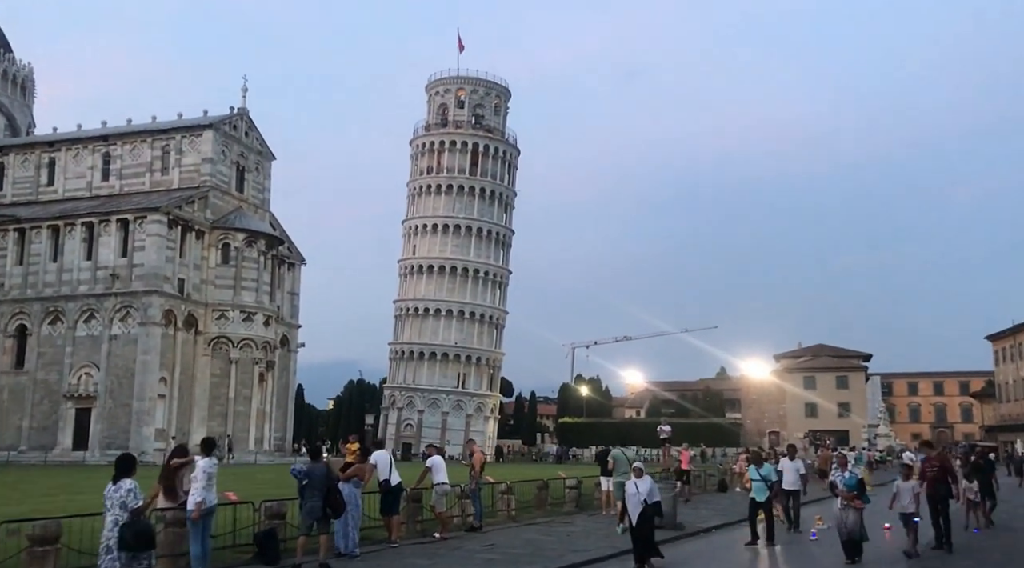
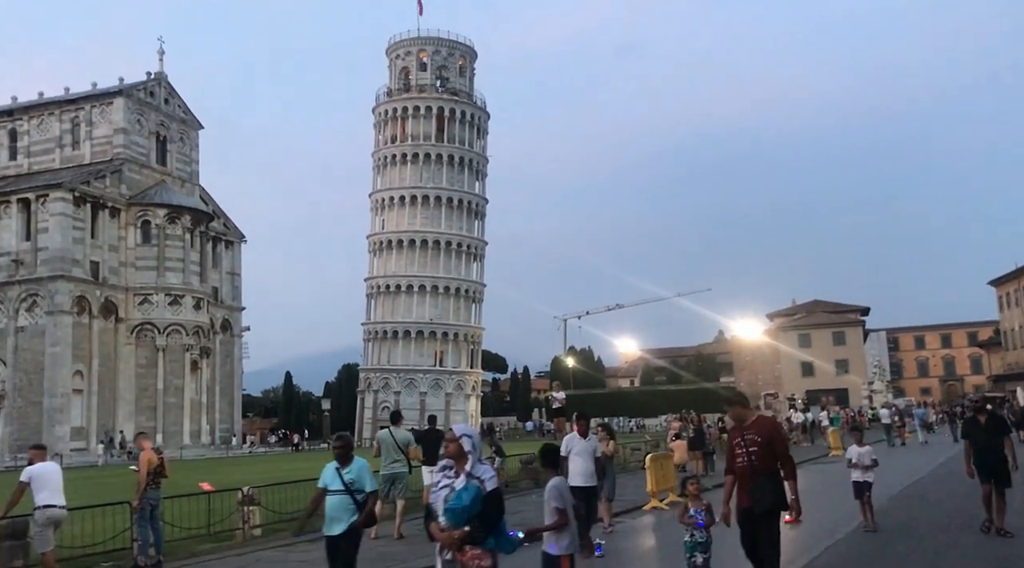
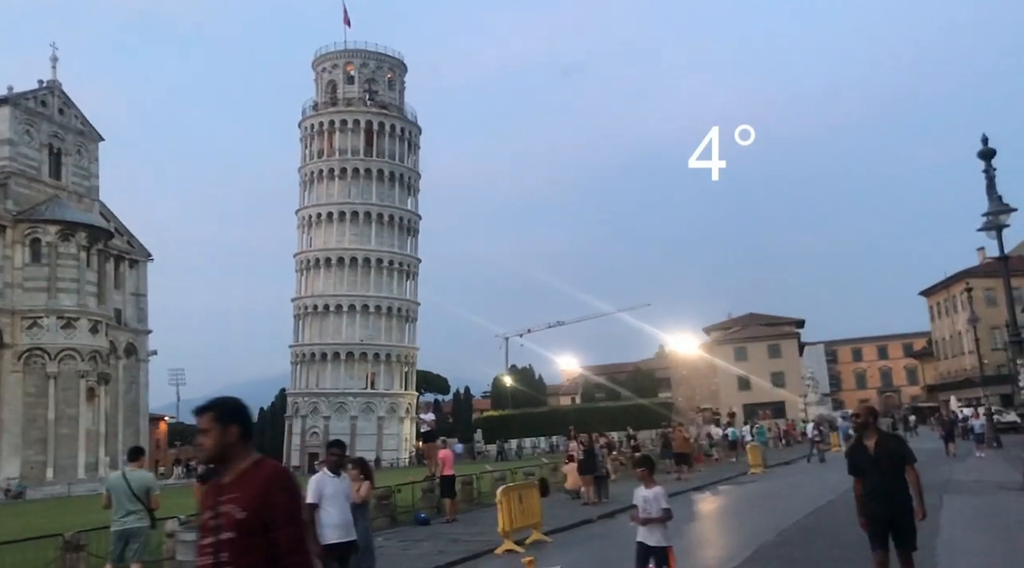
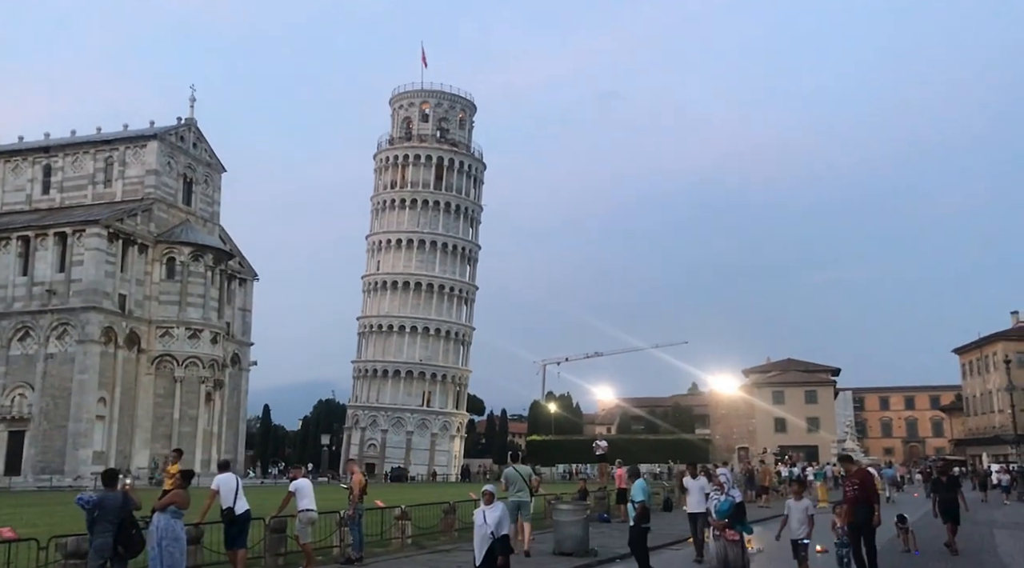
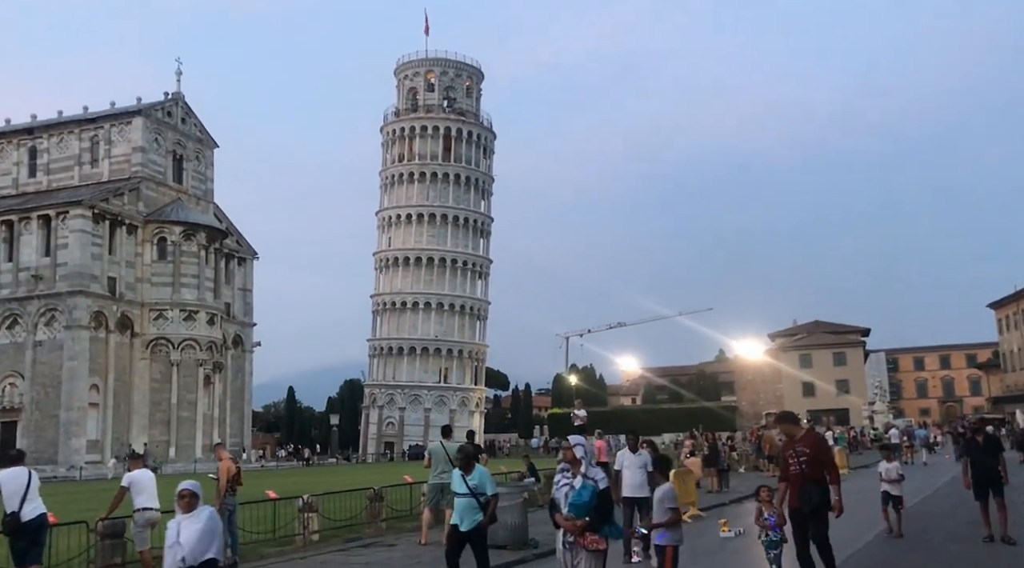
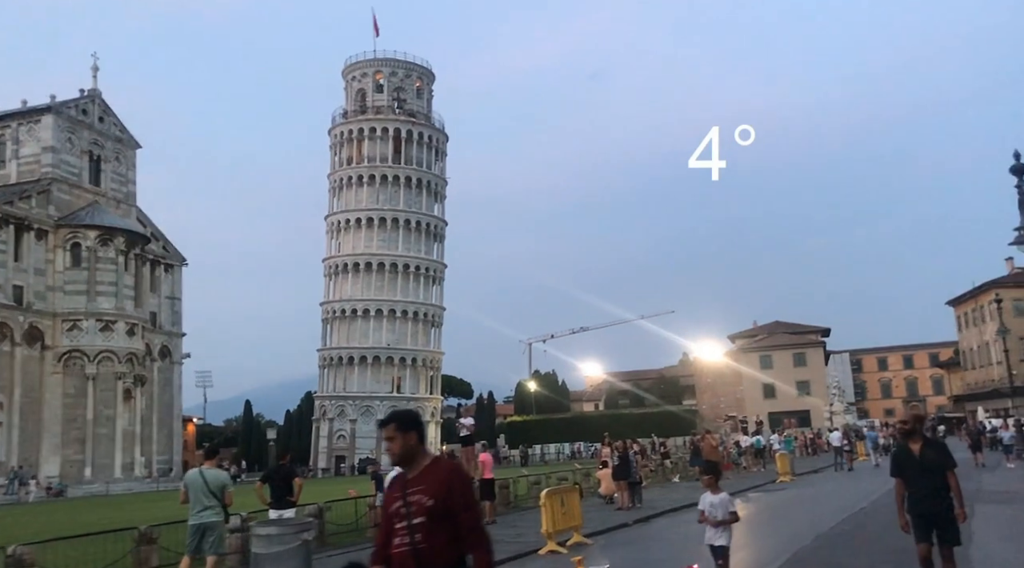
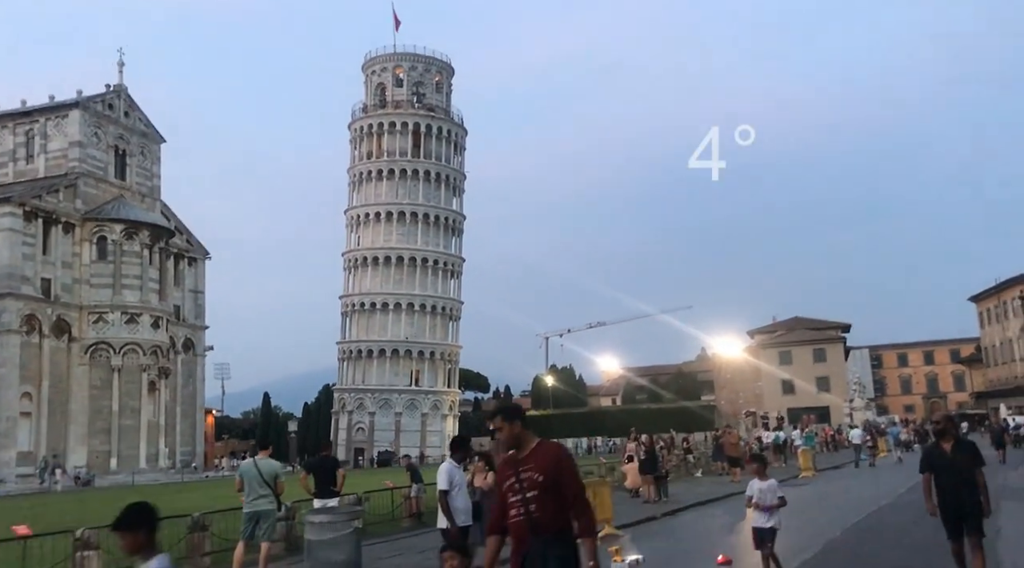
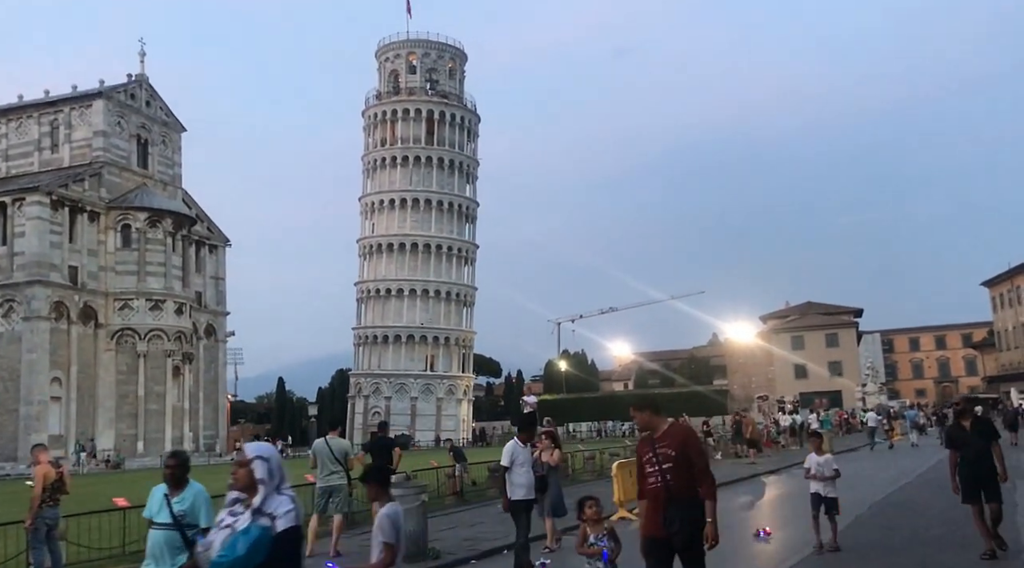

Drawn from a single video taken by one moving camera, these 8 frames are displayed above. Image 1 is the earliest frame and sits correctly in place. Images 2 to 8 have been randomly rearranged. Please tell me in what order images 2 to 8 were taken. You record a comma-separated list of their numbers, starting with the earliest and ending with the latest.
4, 5, 2, 8, 7, 6, 3
